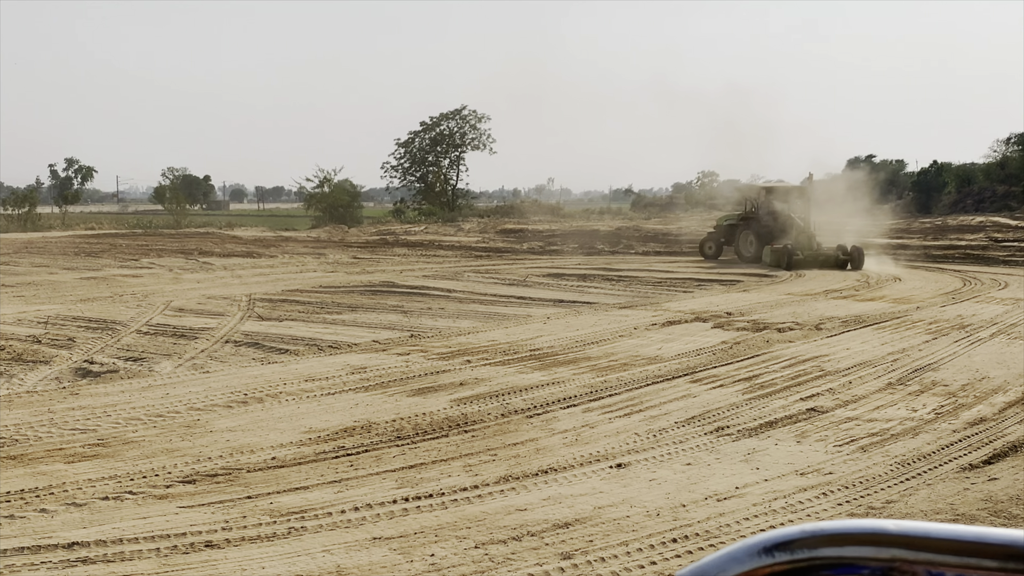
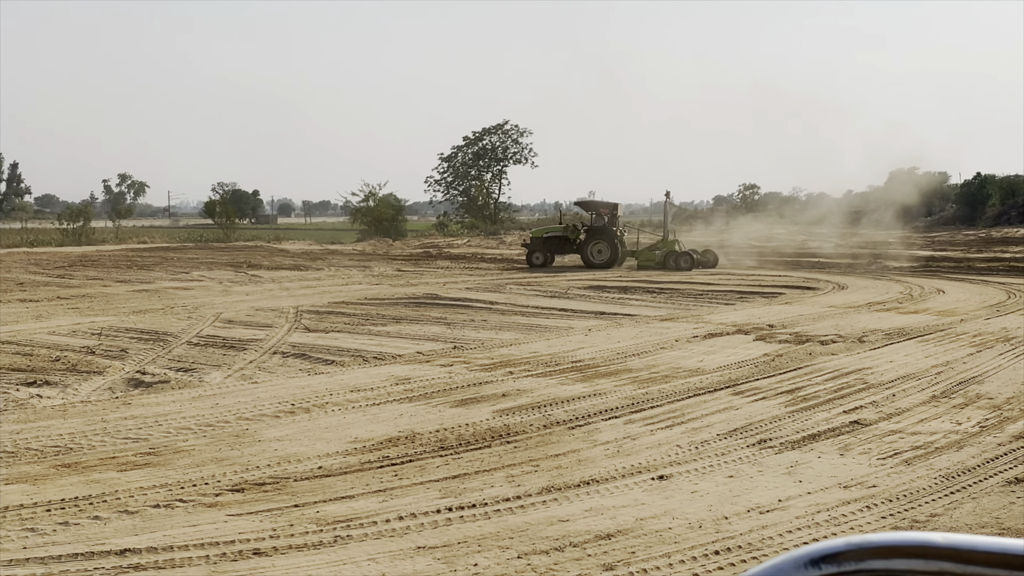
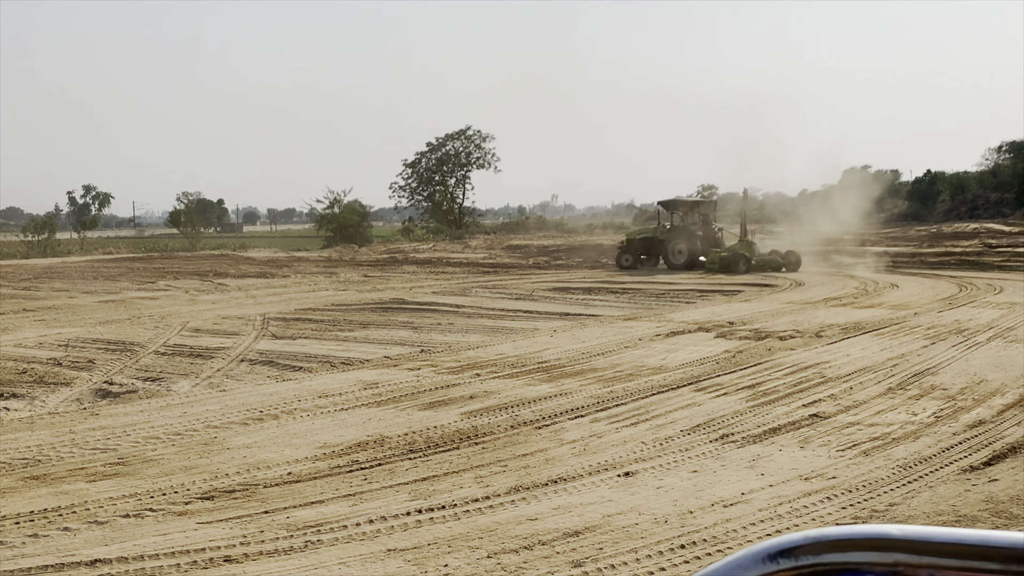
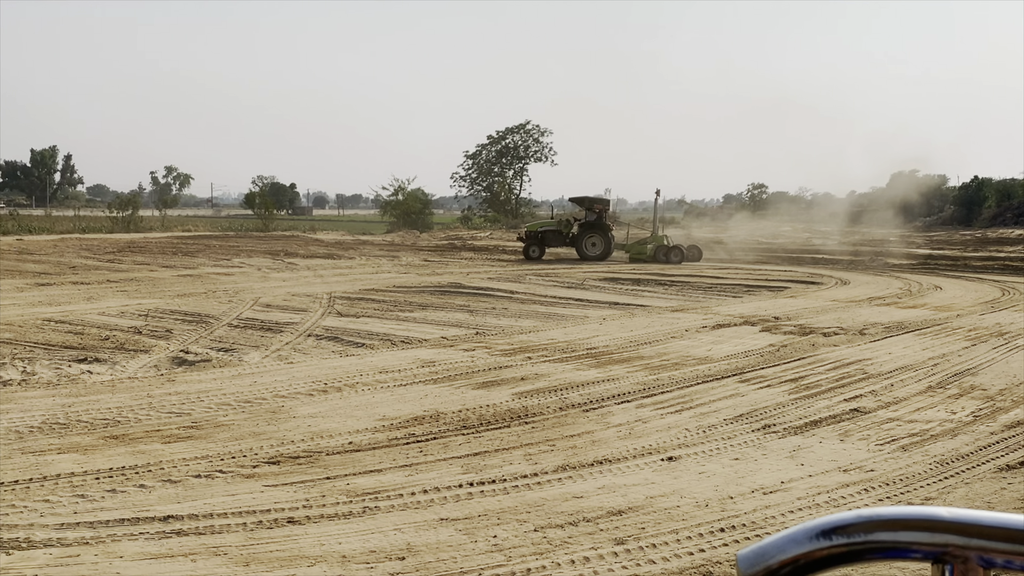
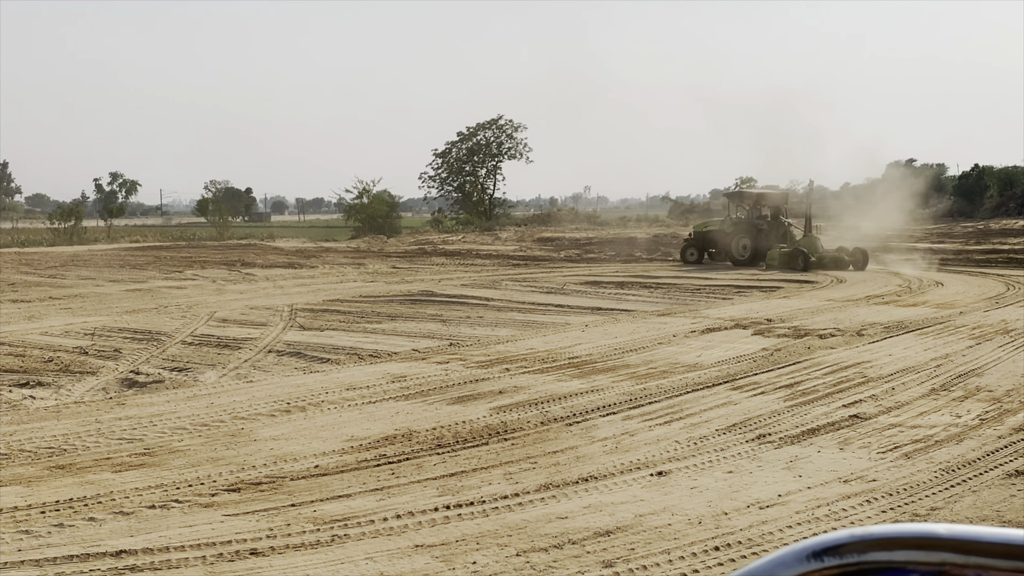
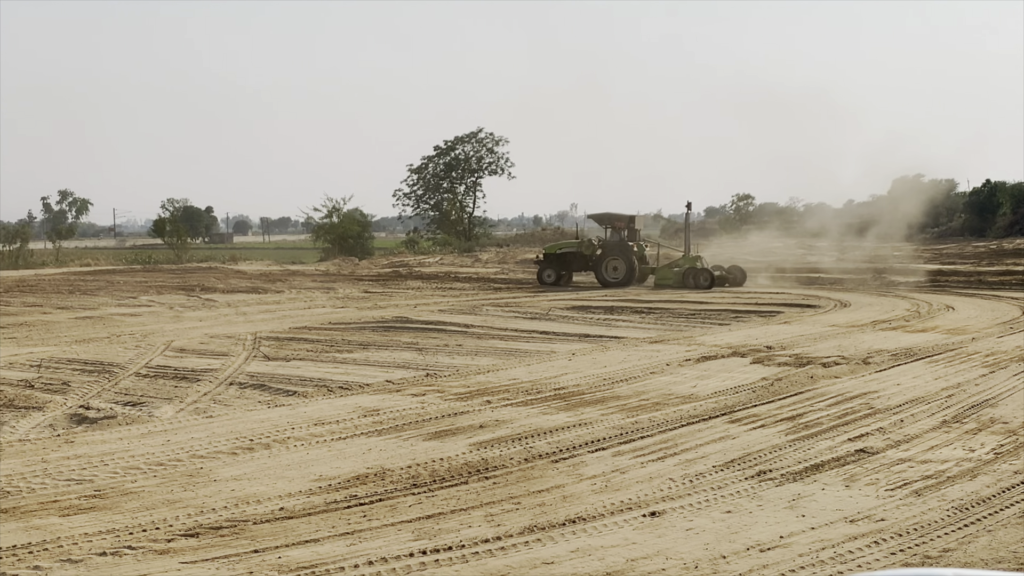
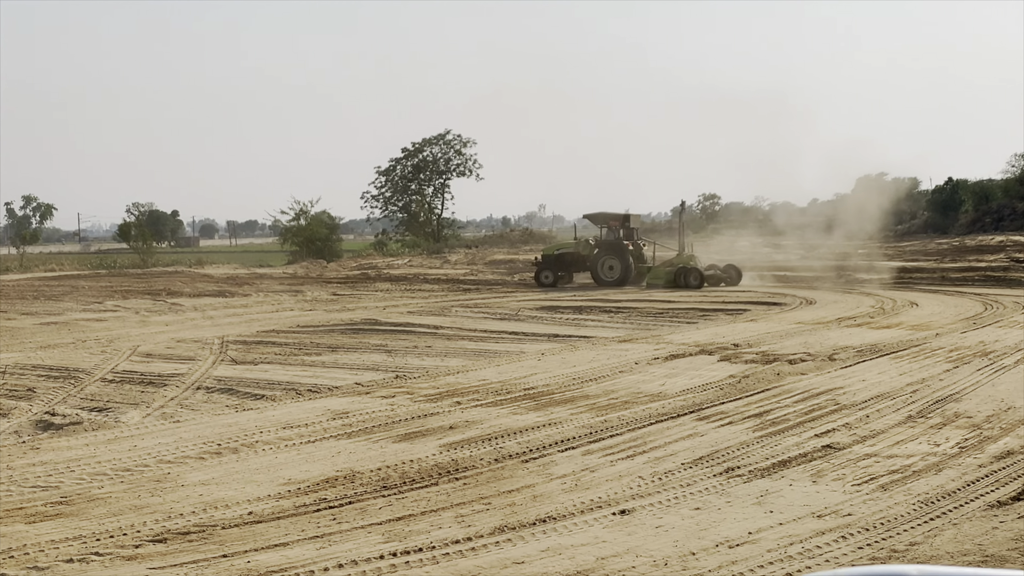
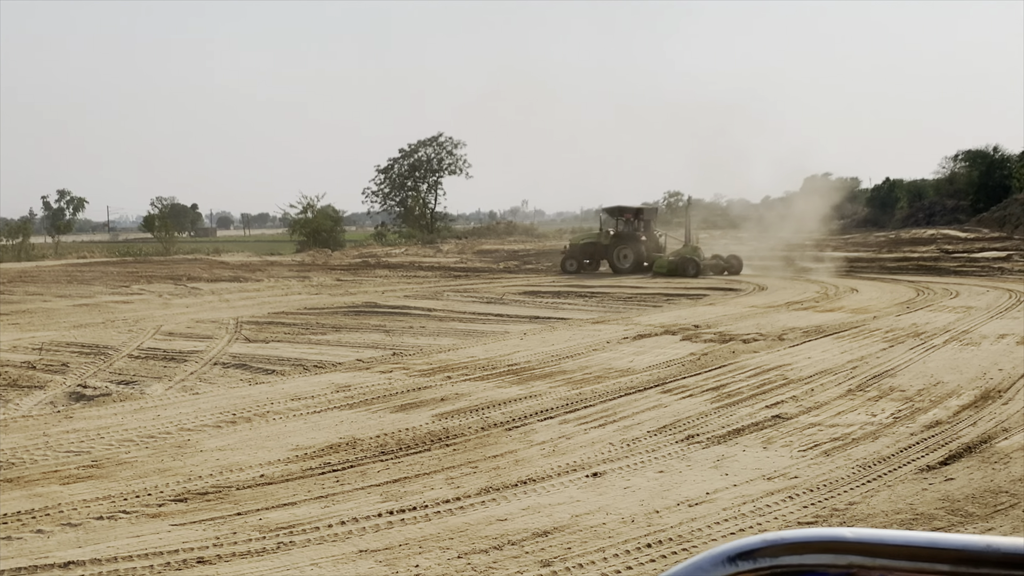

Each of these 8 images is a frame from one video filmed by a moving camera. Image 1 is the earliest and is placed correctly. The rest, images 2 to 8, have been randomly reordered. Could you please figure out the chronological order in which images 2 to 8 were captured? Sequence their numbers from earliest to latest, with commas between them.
5, 3, 8, 7, 6, 2, 4
